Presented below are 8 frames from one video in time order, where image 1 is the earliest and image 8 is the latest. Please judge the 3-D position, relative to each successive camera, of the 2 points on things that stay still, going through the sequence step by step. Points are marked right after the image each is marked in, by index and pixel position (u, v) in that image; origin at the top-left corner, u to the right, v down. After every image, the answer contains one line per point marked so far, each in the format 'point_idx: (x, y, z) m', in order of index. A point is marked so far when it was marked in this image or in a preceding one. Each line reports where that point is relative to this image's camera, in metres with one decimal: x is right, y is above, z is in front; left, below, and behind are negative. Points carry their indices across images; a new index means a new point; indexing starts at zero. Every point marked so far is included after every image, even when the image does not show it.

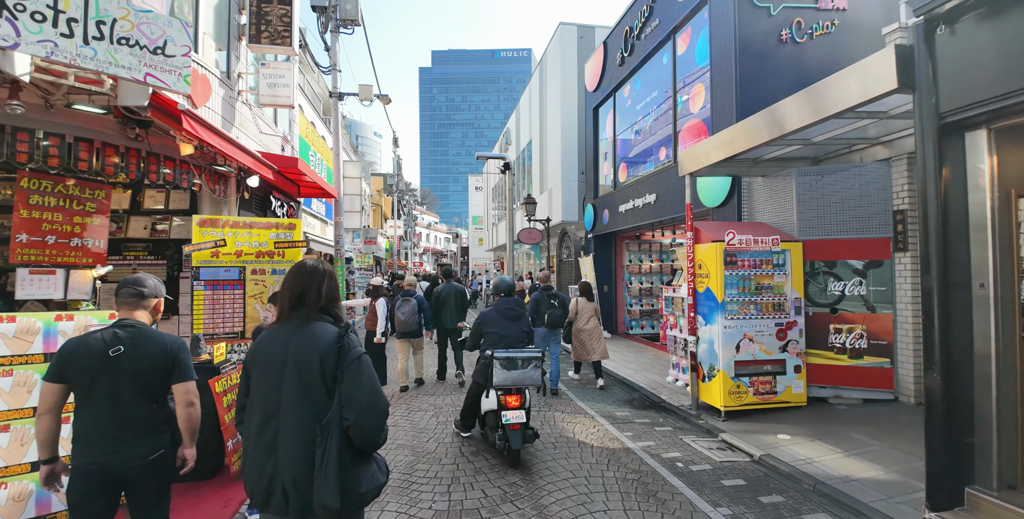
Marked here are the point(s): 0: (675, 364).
0: (+2.9, -1.9, +9.0) m
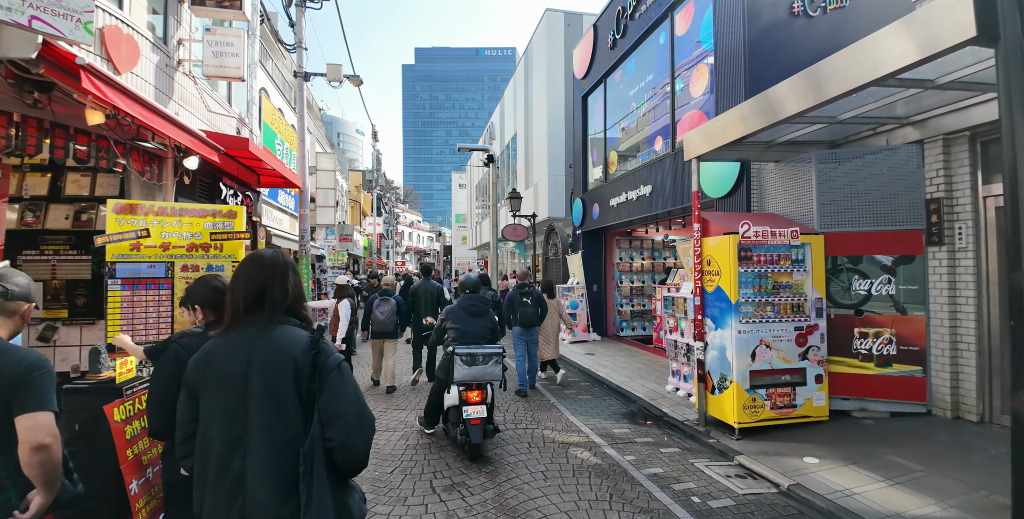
0: (+2.7, -1.8, +8.1) m
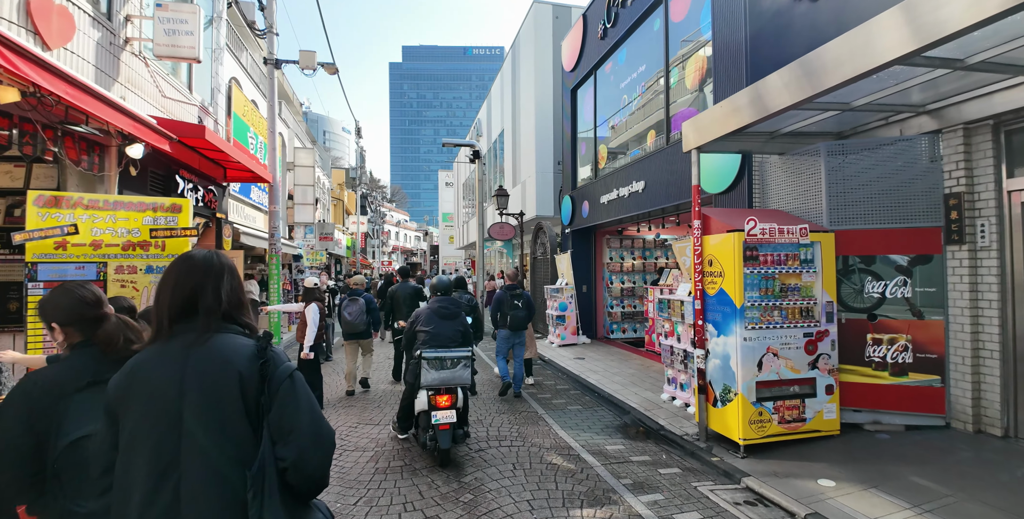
0: (+2.4, -1.8, +7.6) m
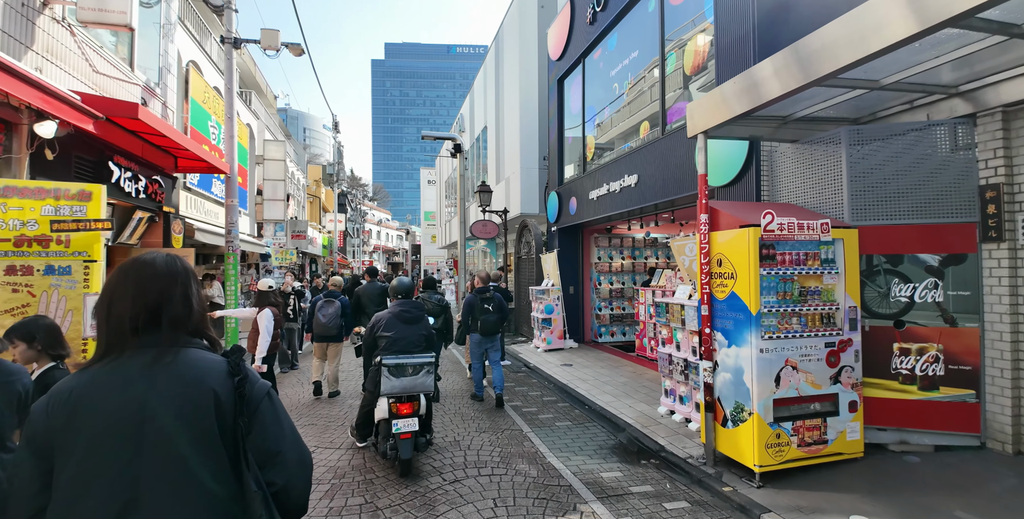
0: (+2.2, -1.8, +6.9) m
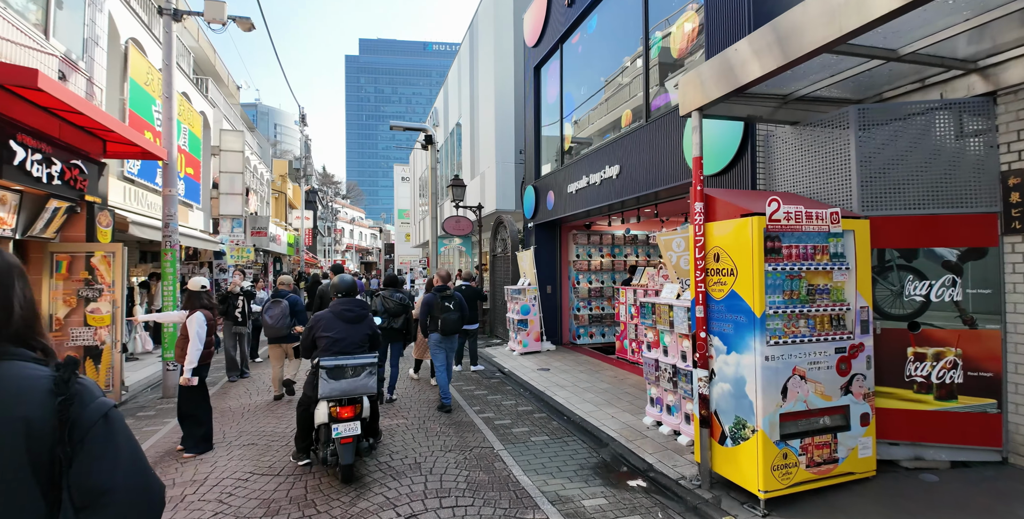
0: (+1.8, -1.8, +6.3) m
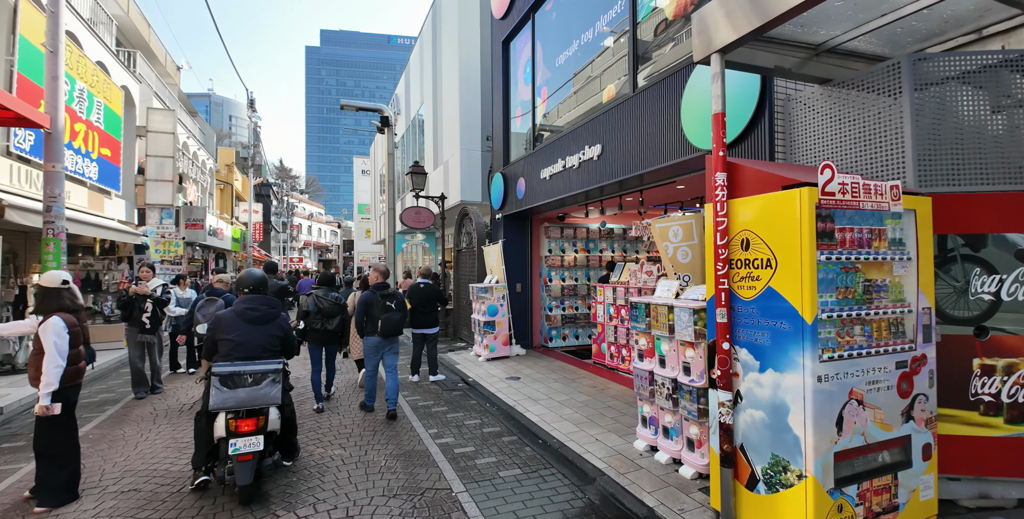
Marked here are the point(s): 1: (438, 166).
0: (+1.4, -1.7, +5.2) m
1: (-2.6, +3.2, +17.1) m
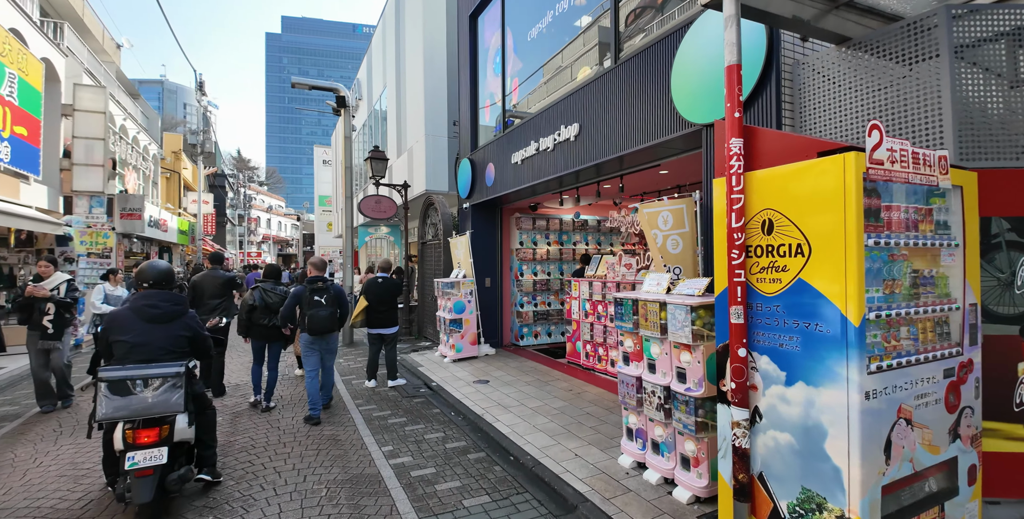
0: (+1.1, -1.6, +4.5) m
1: (-3.6, +3.4, +16.2) m
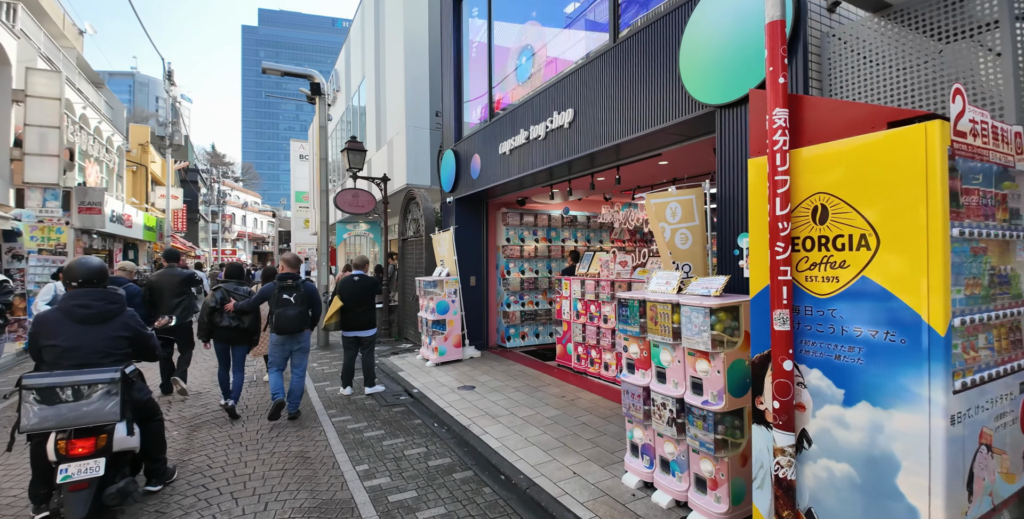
0: (+1.1, -1.5, +4.1) m
1: (-4.1, +3.5, +15.5) m
